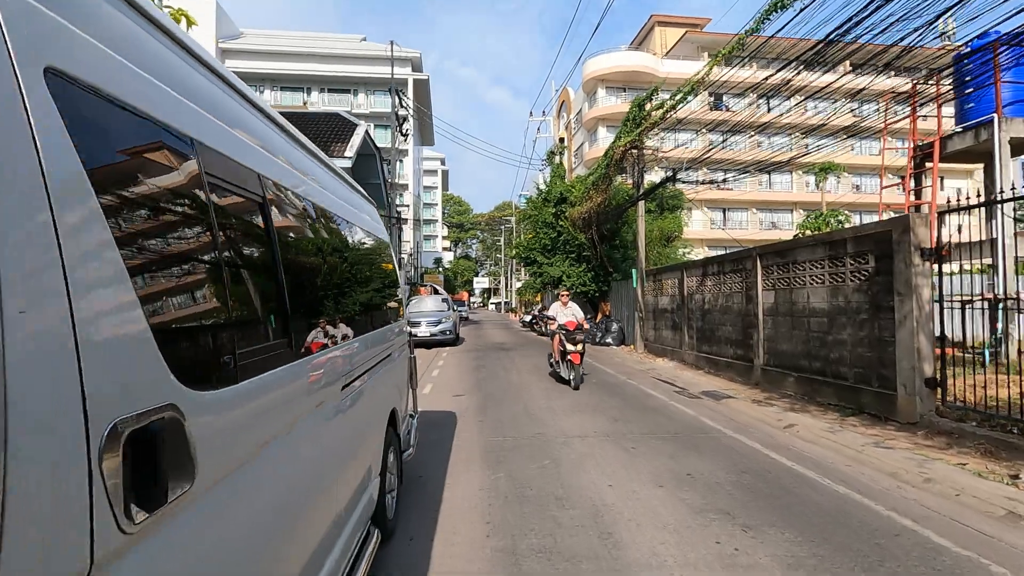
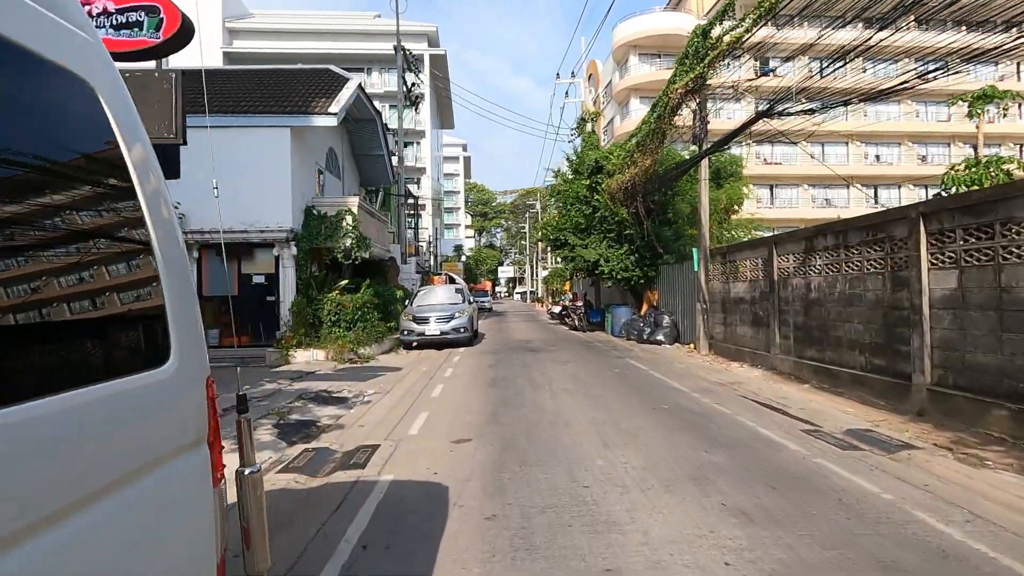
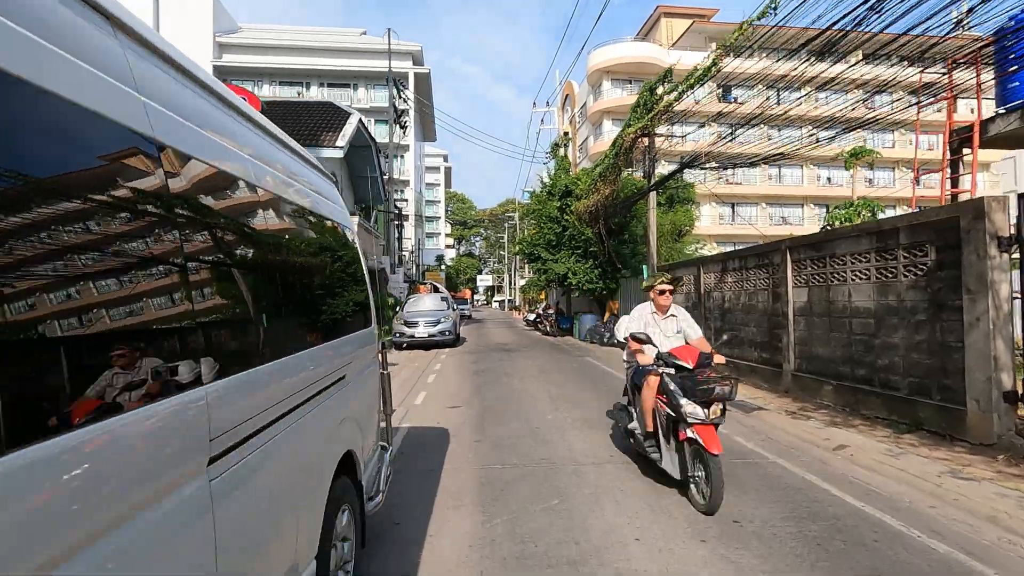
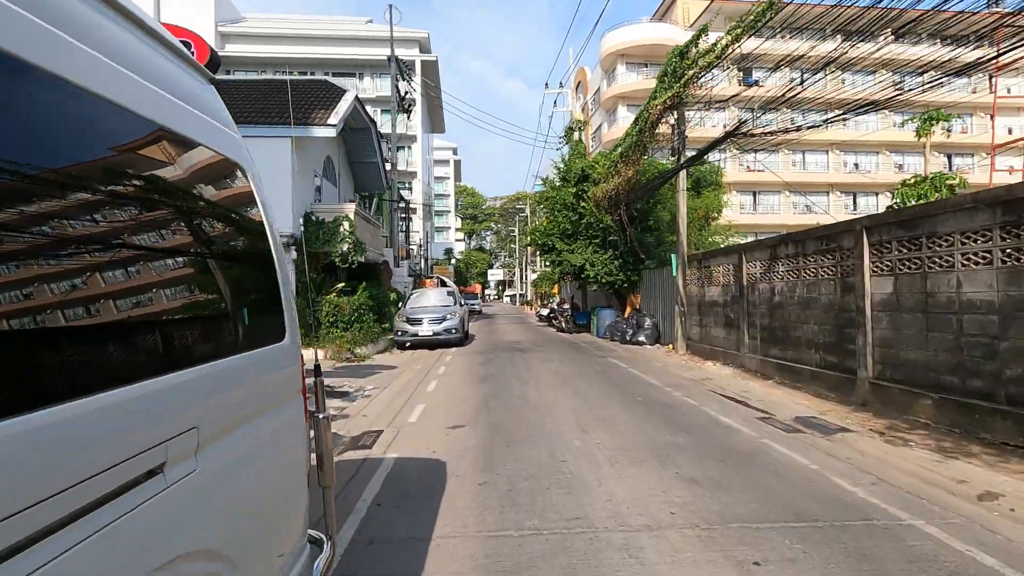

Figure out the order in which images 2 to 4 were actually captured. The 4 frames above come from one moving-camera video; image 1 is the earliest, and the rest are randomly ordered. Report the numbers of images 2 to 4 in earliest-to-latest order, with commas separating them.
3, 4, 2
